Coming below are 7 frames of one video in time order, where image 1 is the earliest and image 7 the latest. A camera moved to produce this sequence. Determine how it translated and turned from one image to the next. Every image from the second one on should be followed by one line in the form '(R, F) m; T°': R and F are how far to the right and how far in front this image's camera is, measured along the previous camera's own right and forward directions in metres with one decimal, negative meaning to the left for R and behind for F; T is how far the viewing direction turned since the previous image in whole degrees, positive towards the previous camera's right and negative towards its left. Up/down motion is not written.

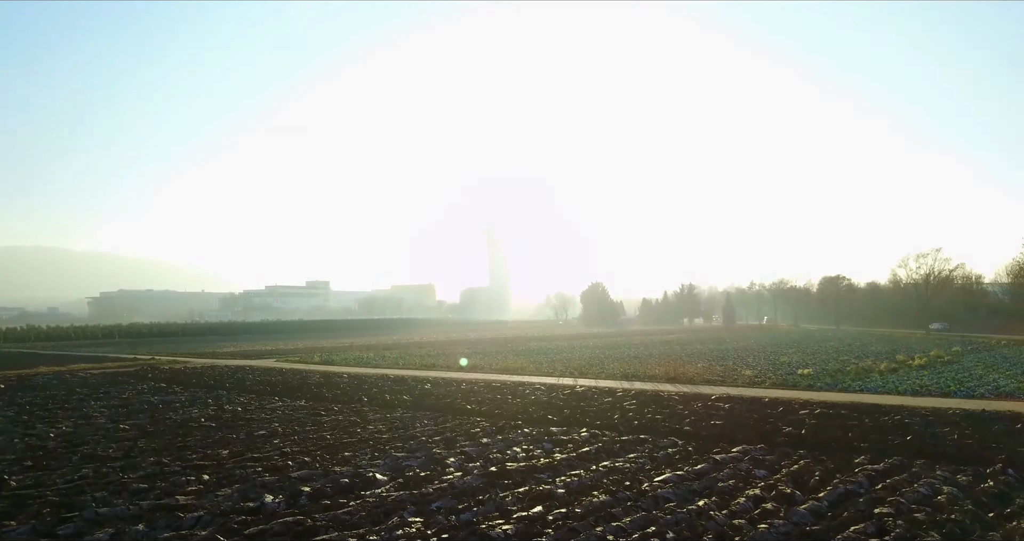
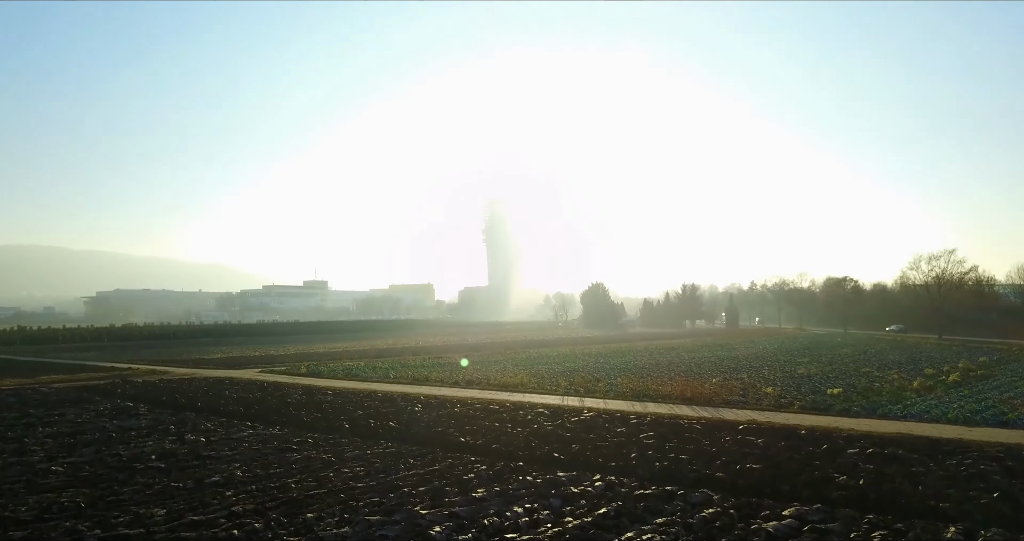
(0.0, +1.8) m; 0°
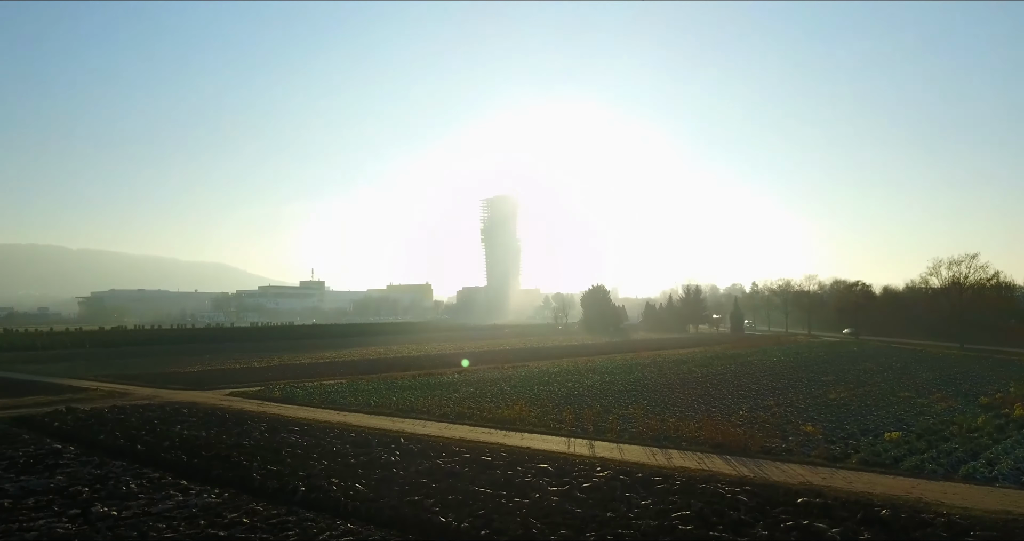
(+0.1, +2.8) m; 0°
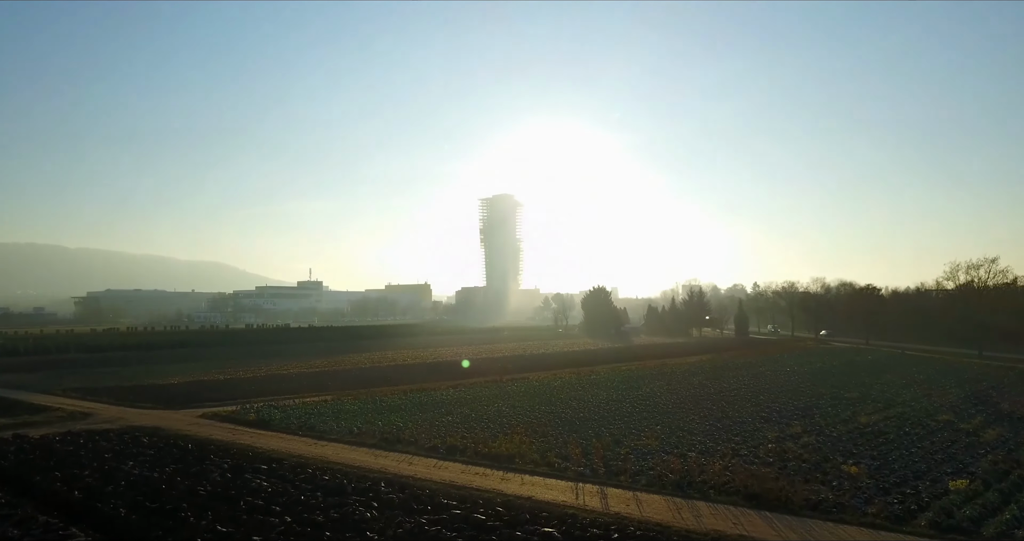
(0.0, +2.2) m; 0°
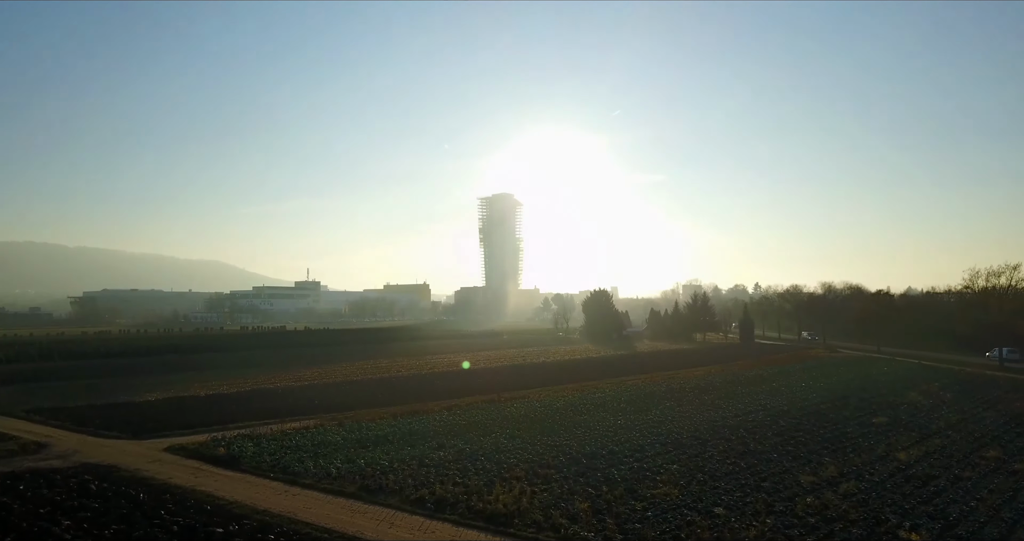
(0.0, +2.2) m; 0°
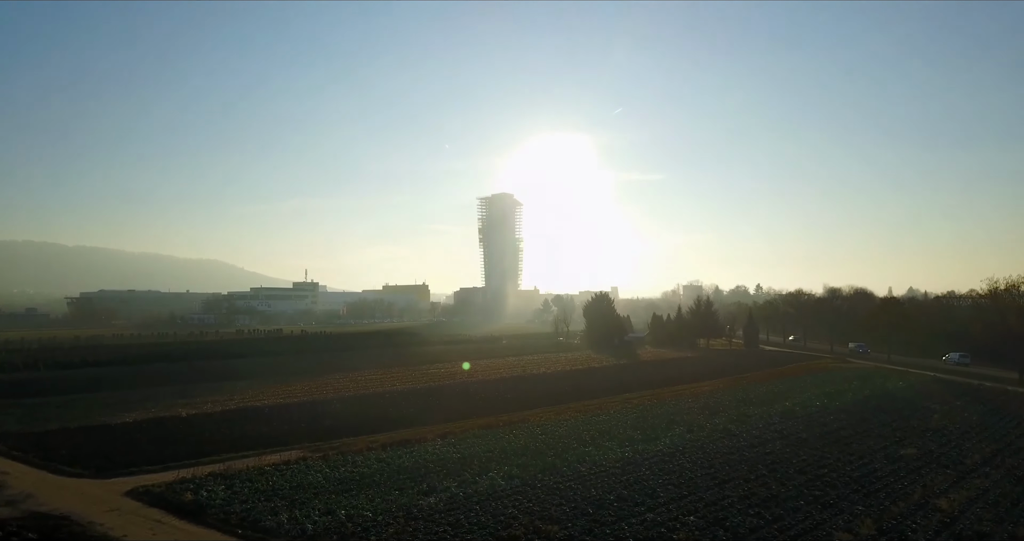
(0.0, +1.9) m; 0°
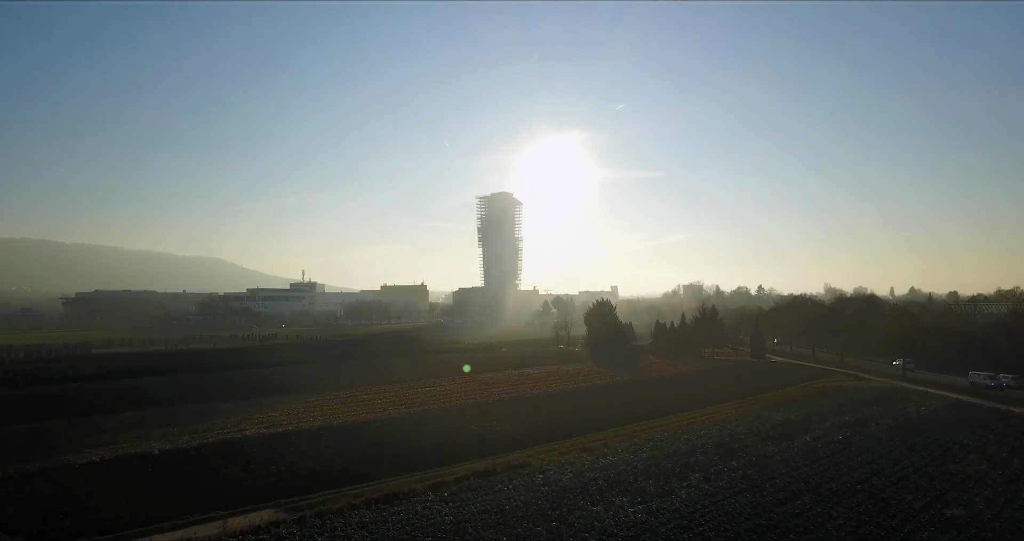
(0.0, +2.6) m; 0°
